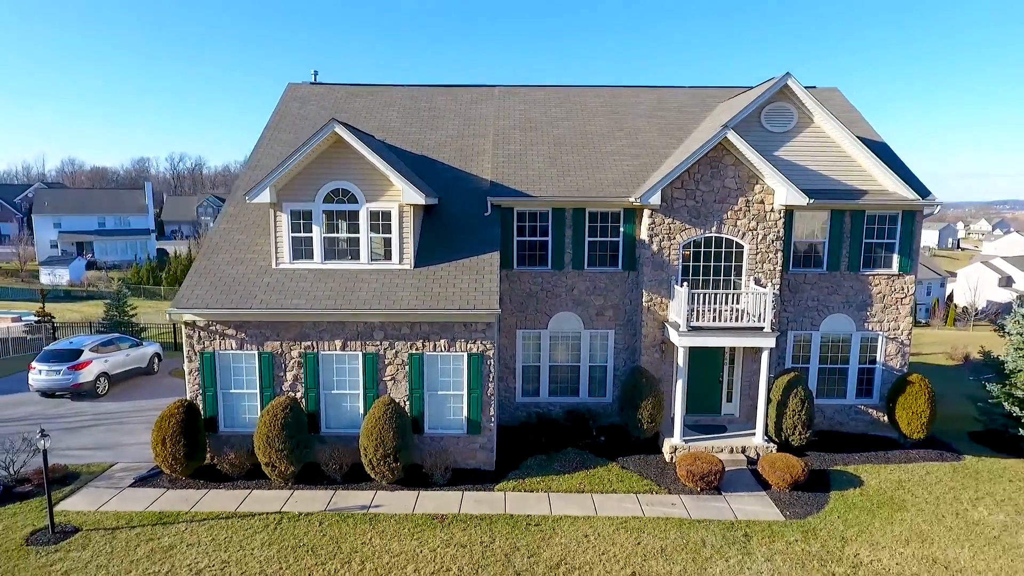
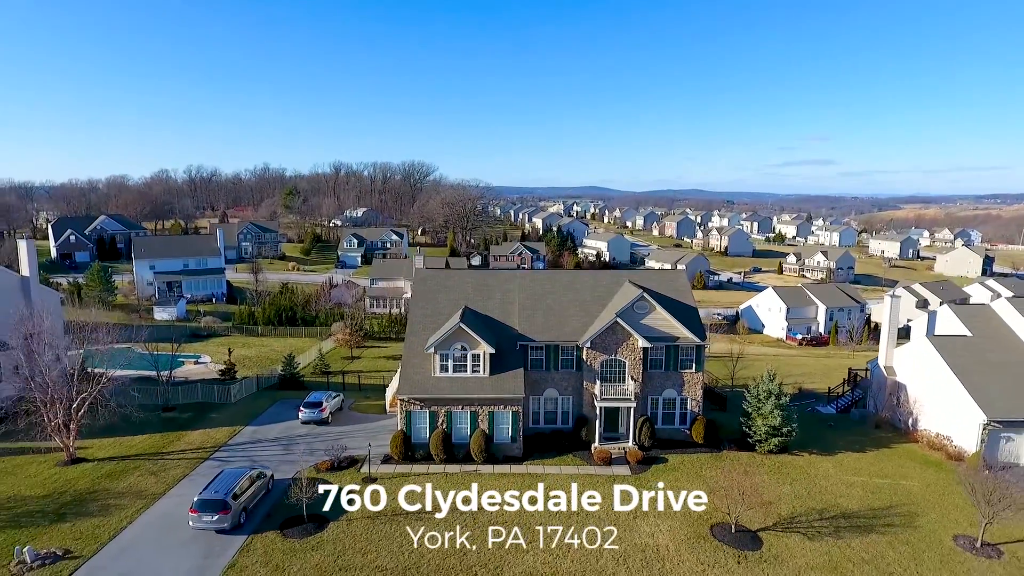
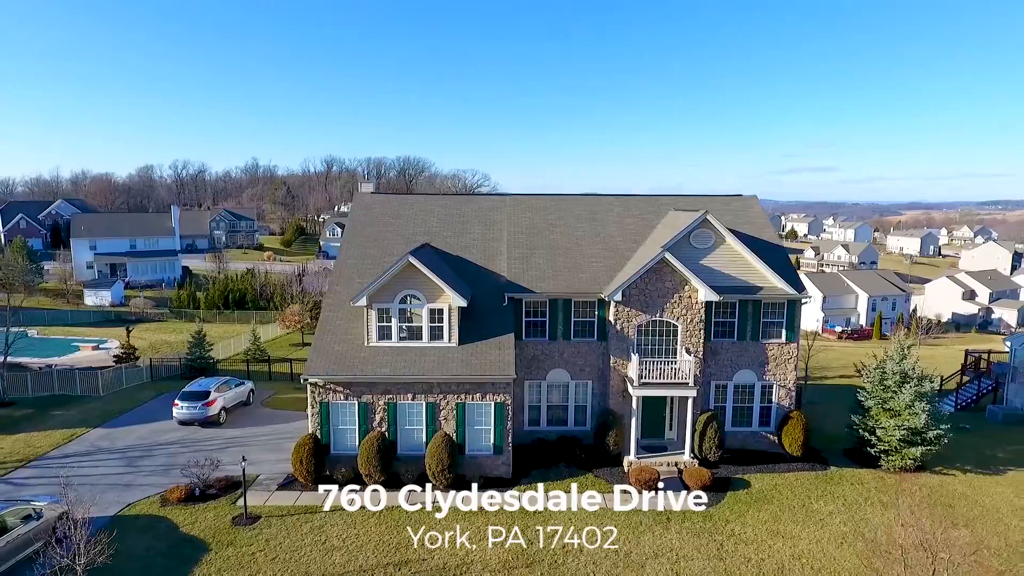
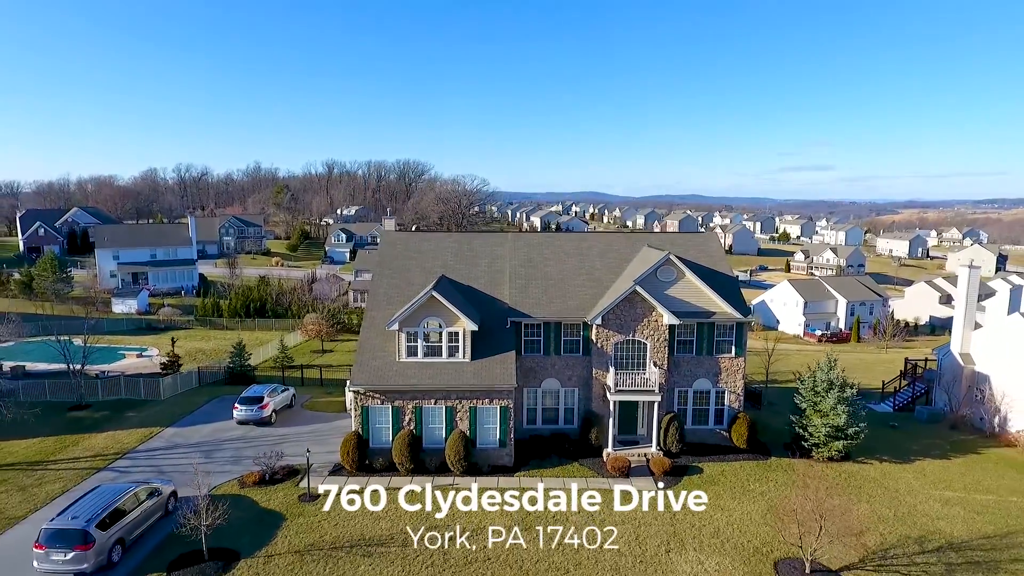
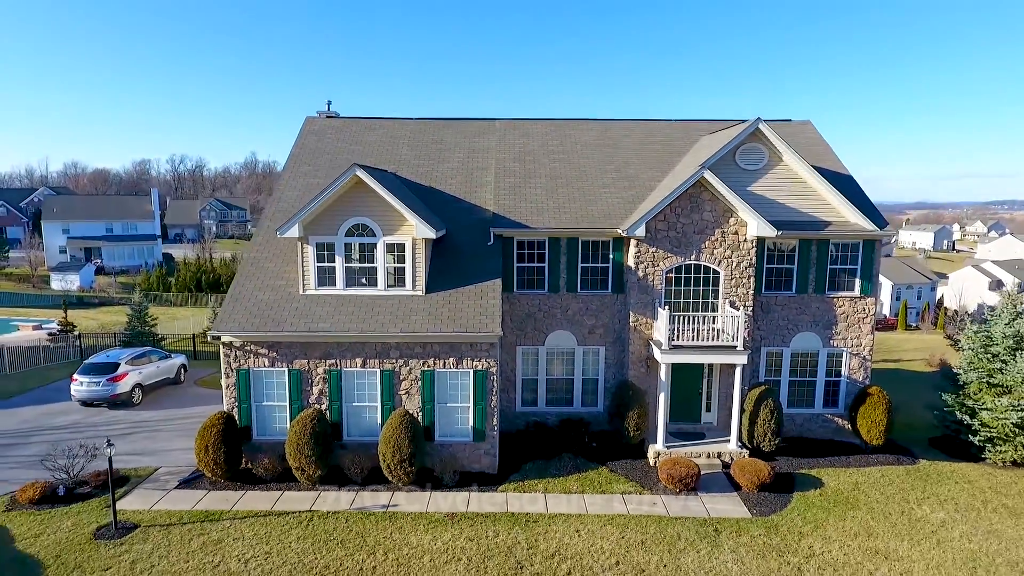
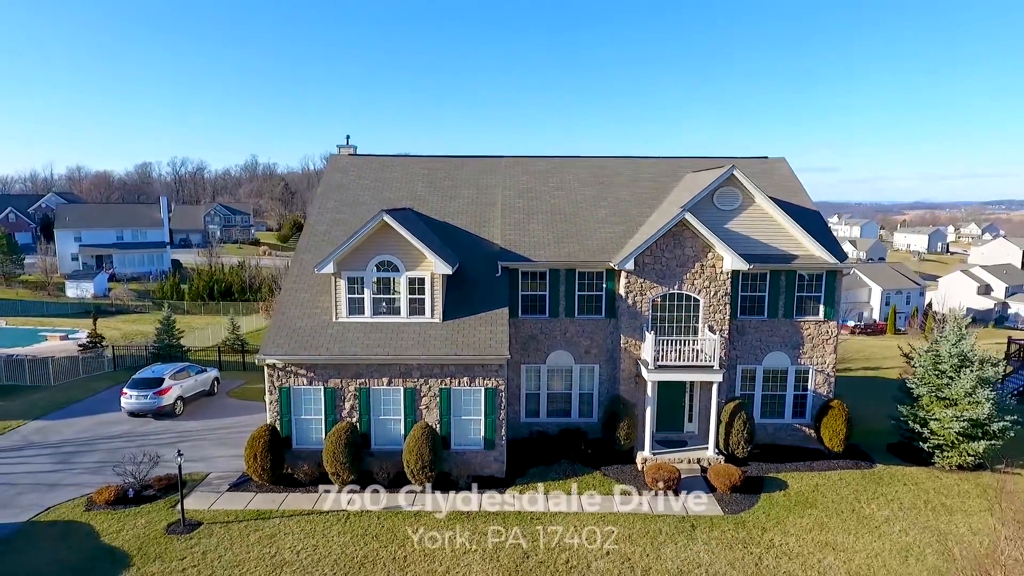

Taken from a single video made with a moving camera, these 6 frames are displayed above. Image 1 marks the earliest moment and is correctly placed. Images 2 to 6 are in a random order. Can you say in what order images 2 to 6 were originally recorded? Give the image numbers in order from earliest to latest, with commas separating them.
5, 6, 3, 4, 2
